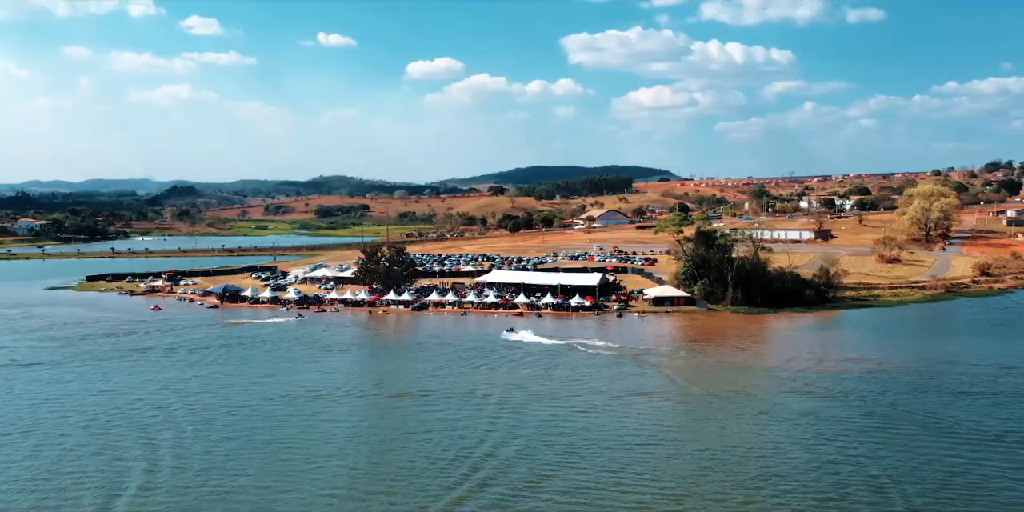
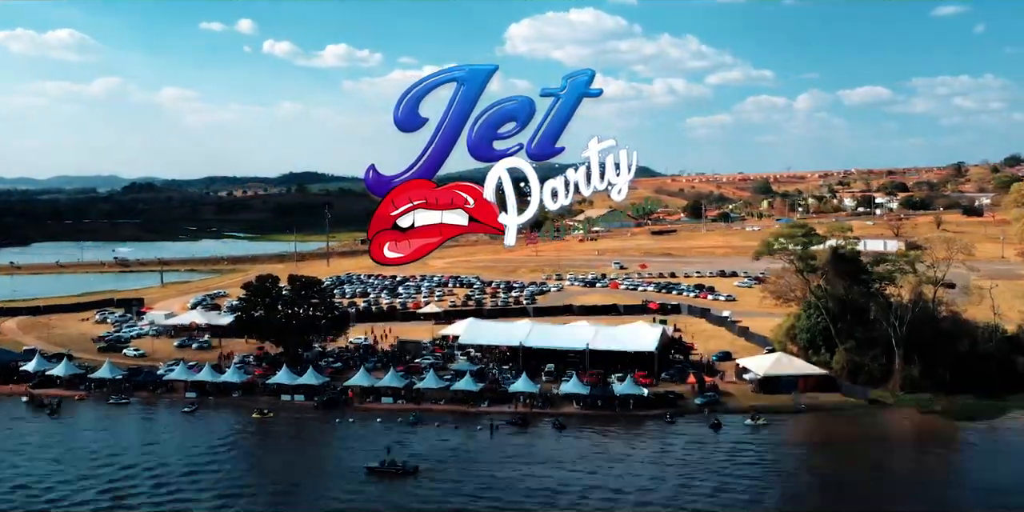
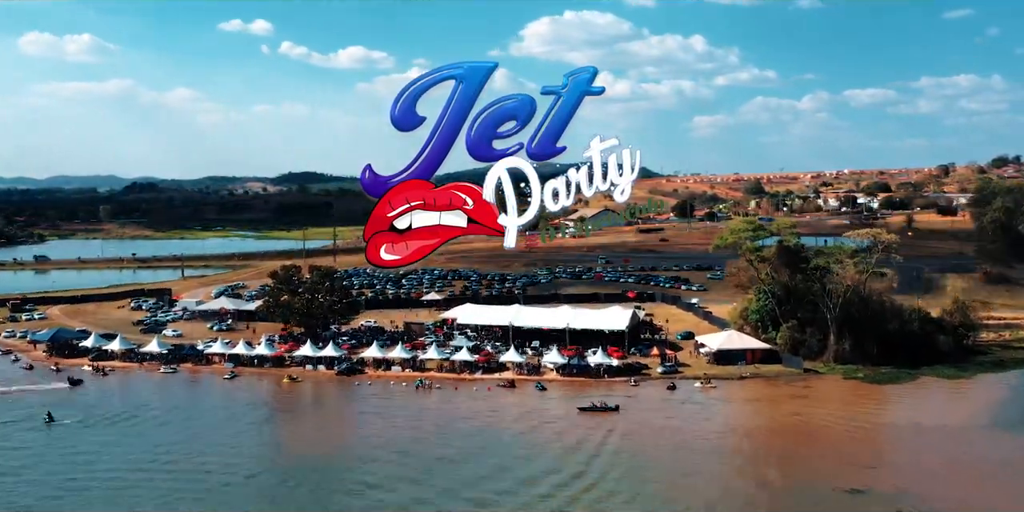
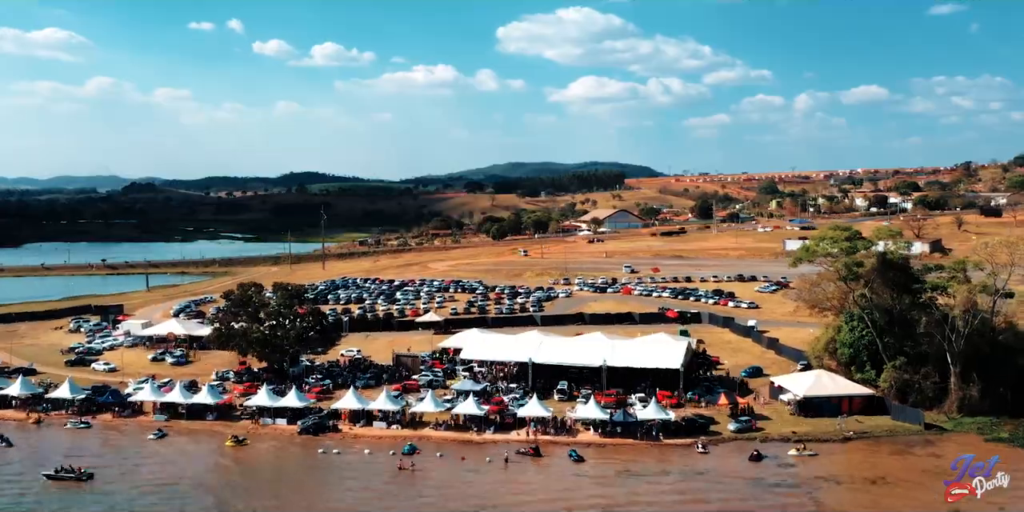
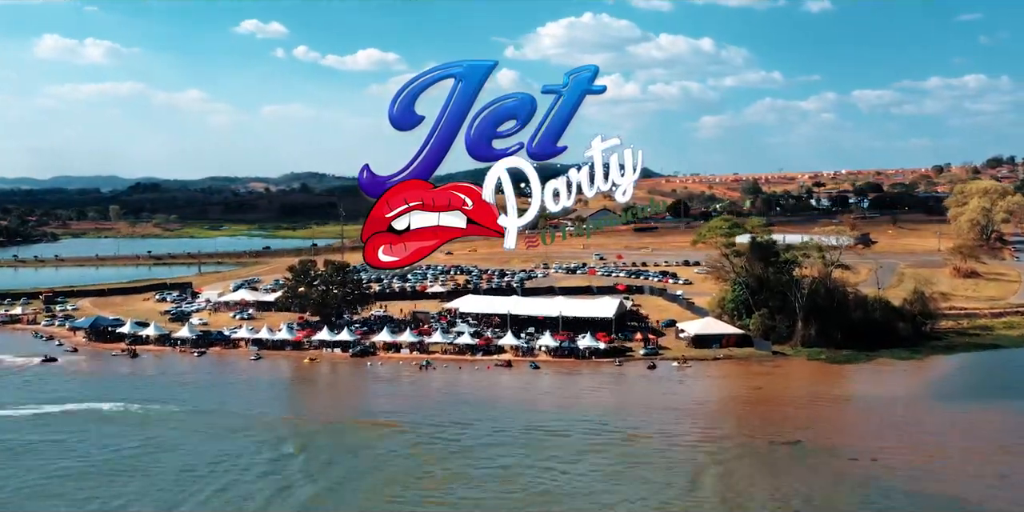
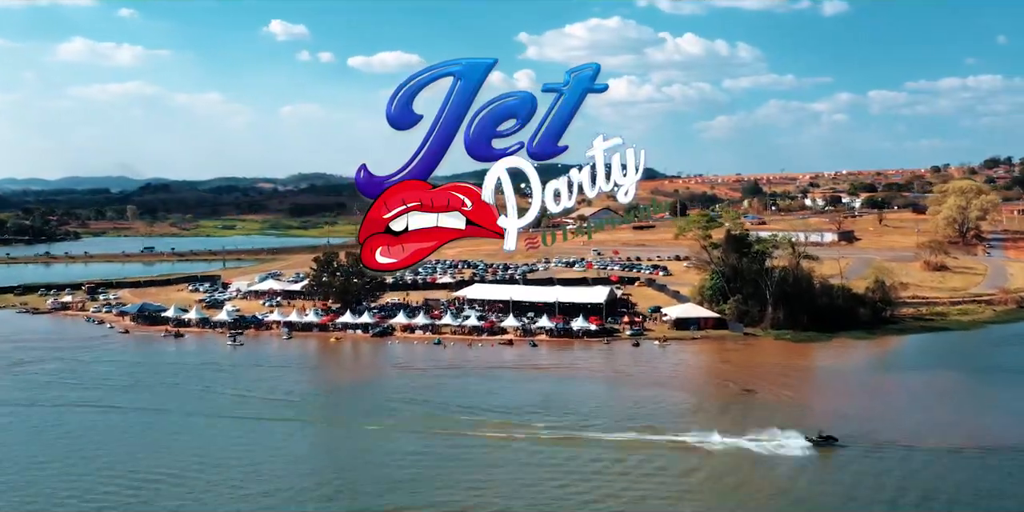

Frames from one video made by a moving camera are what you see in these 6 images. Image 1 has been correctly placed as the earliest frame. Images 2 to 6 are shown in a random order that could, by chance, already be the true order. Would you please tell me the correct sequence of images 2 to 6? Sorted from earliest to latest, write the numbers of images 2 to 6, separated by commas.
6, 5, 3, 2, 4
